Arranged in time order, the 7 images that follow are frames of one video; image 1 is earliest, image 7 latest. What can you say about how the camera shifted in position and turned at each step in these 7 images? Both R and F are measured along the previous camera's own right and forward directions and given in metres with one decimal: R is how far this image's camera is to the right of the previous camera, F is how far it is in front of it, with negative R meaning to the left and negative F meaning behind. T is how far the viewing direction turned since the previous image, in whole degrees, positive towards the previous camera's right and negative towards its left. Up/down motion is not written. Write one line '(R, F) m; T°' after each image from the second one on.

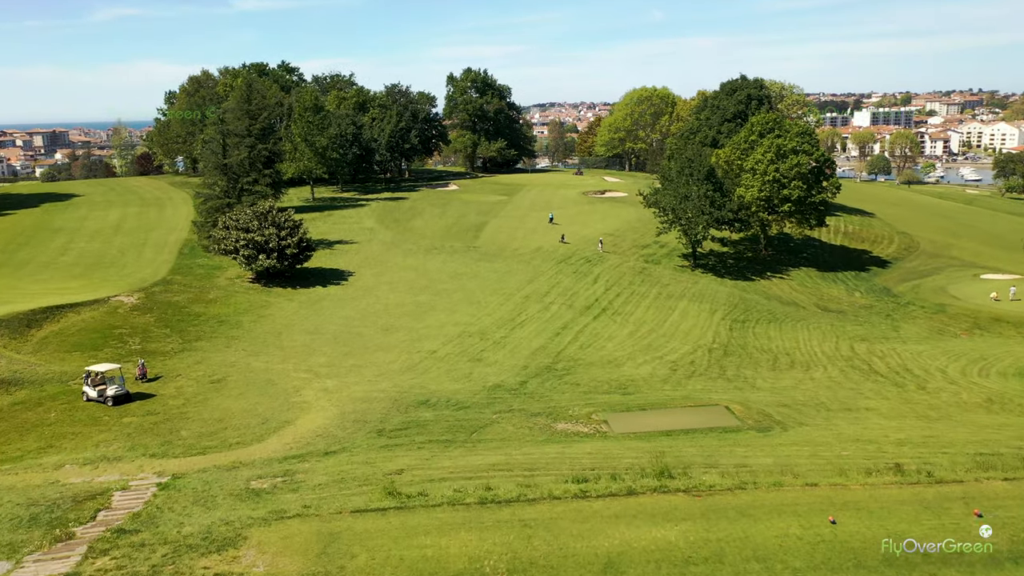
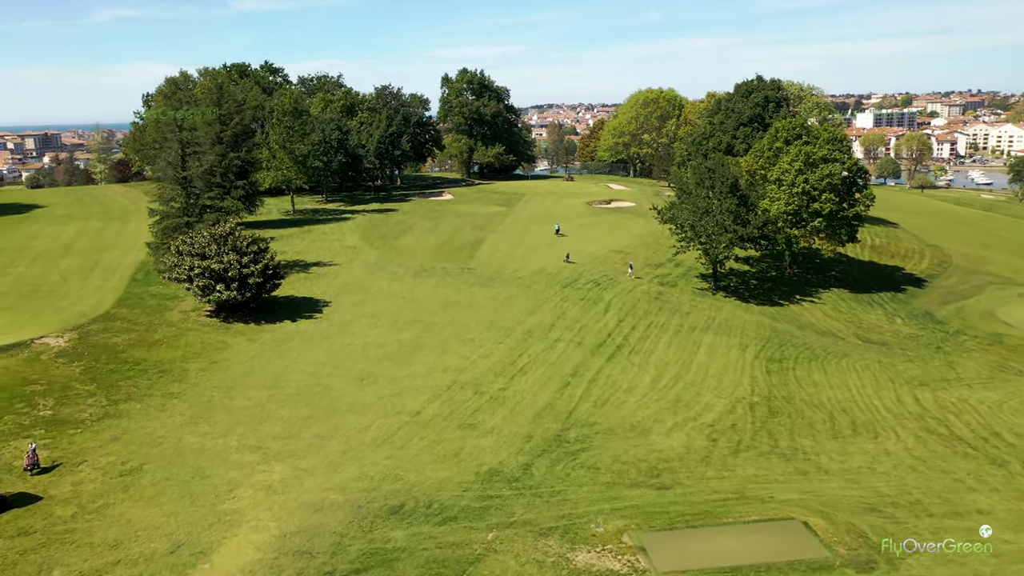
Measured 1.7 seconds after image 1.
(-0.1, +5.2) m; 0°
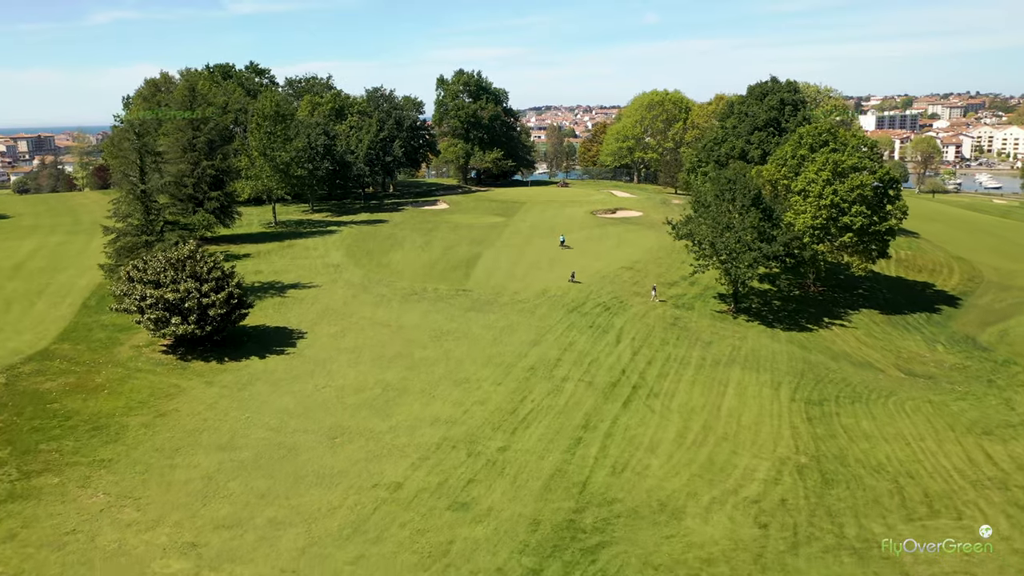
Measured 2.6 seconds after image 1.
(-0.1, +4.2) m; 0°
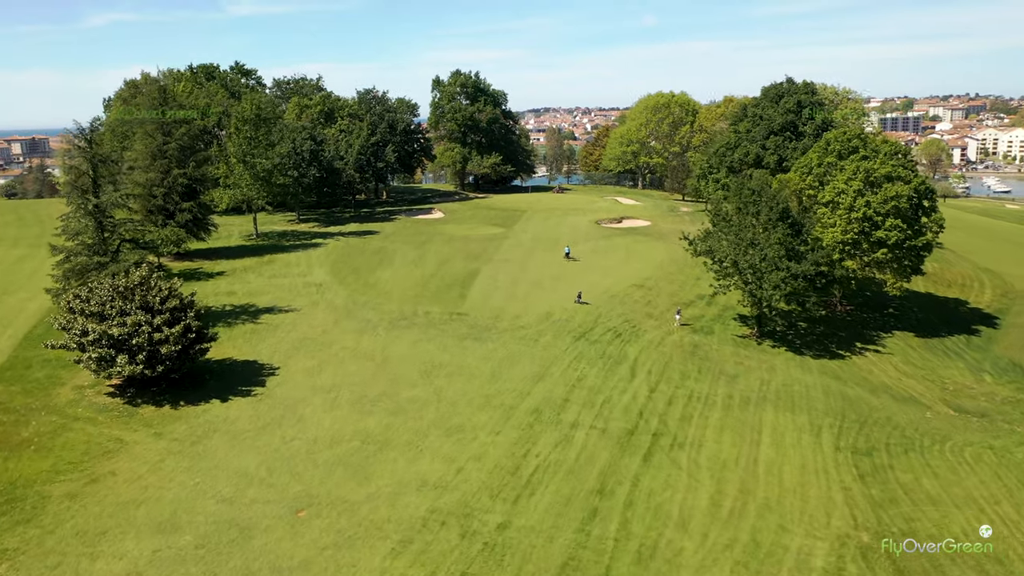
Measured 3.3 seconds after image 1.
(-0.1, +3.8) m; 0°
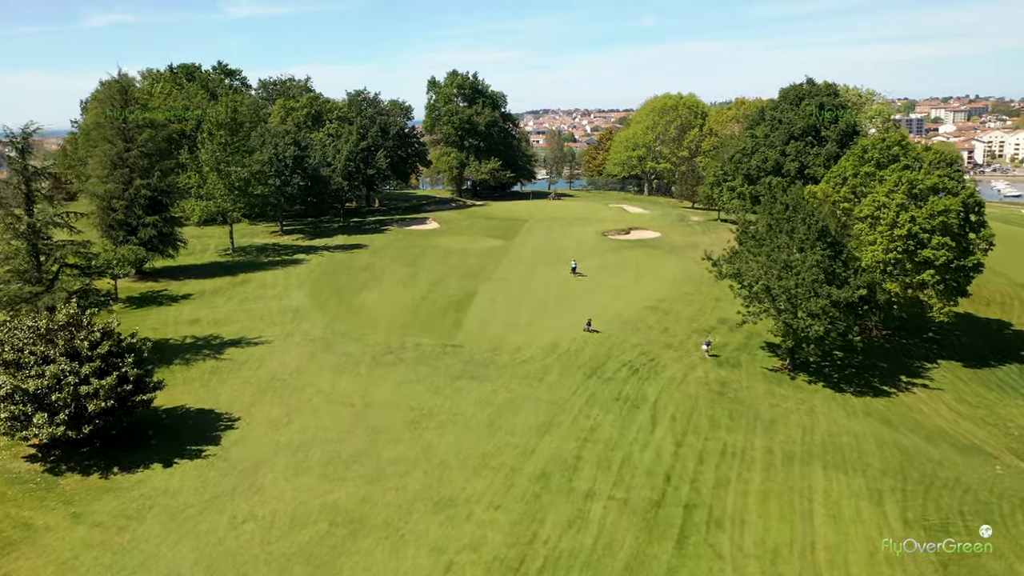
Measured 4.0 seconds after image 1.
(-0.1, +4.2) m; 0°
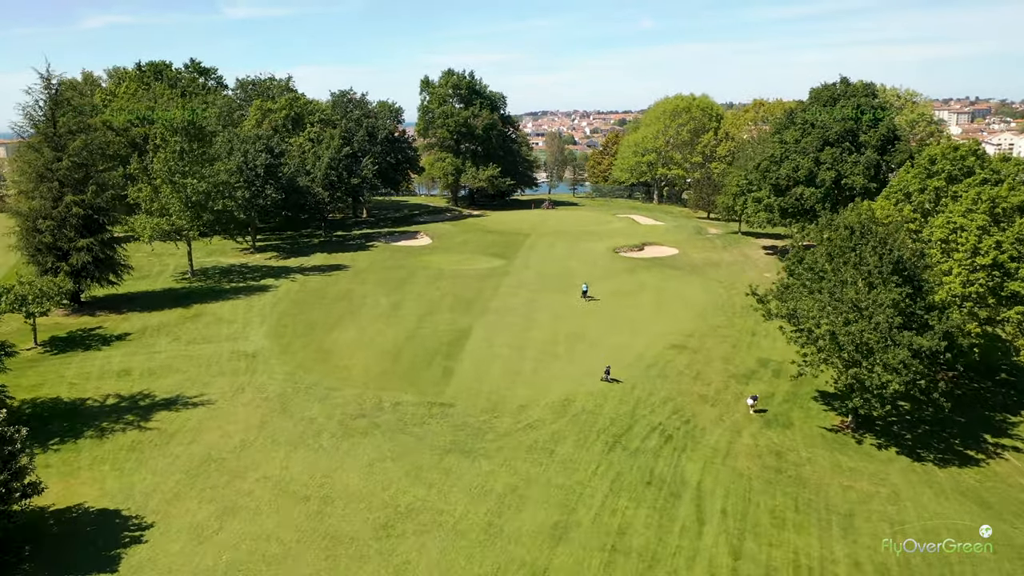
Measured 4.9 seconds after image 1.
(-0.1, +5.8) m; 0°
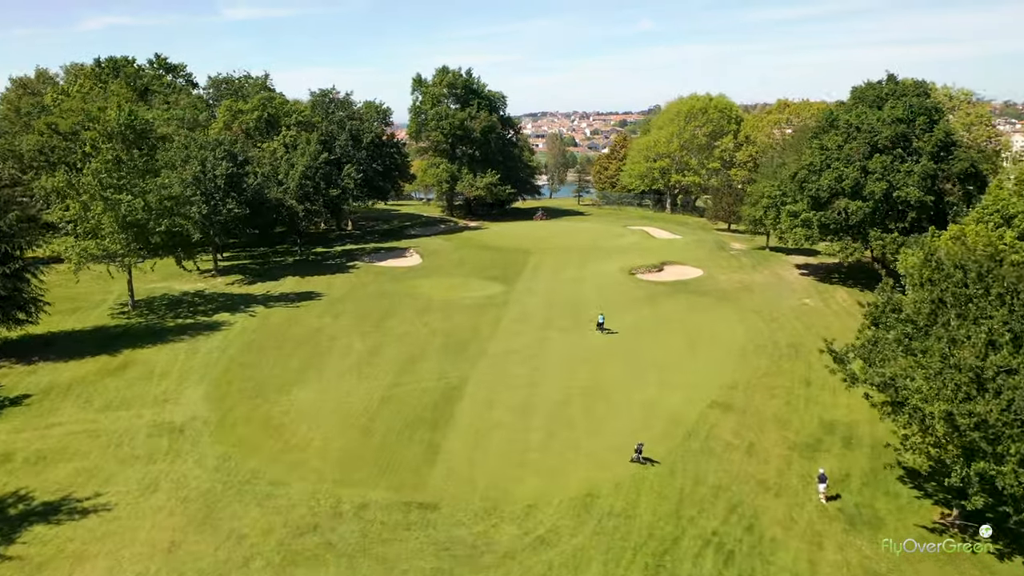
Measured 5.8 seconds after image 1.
(-0.1, +6.2) m; 0°
